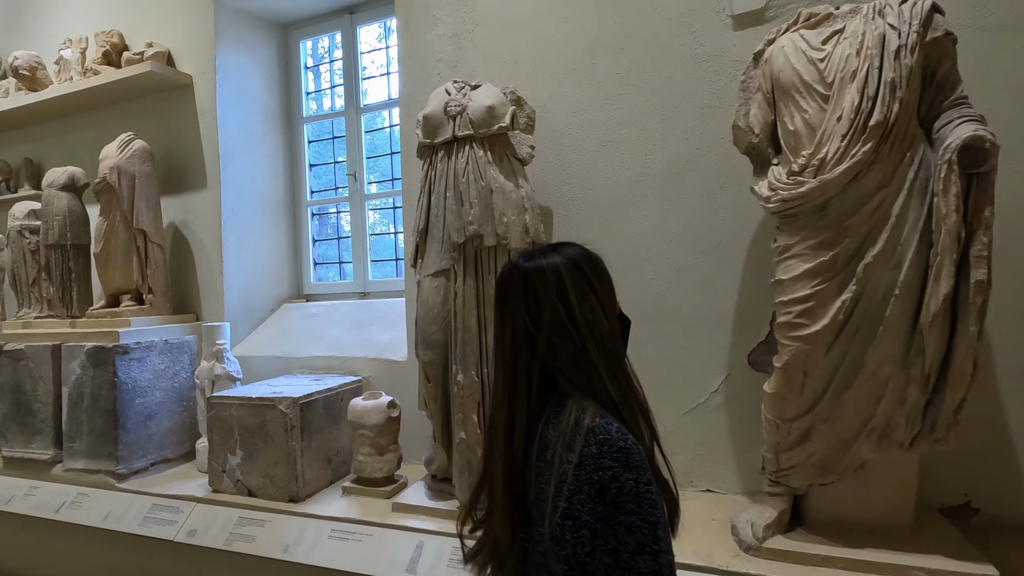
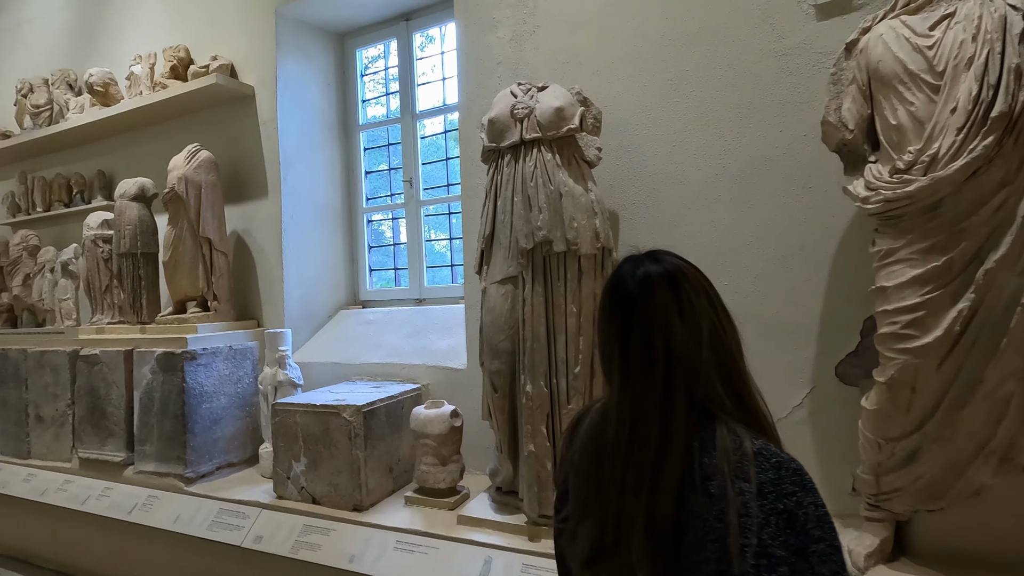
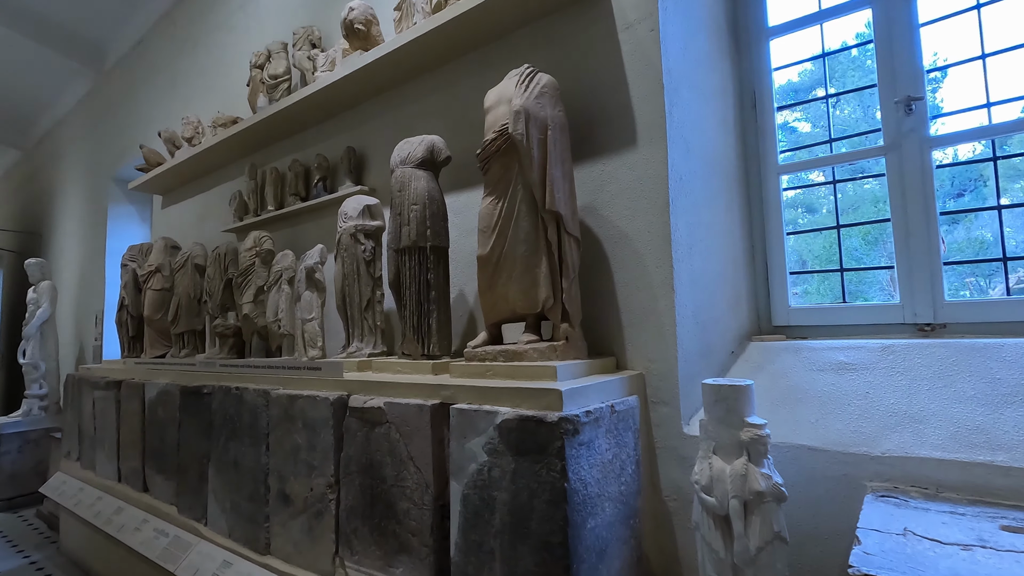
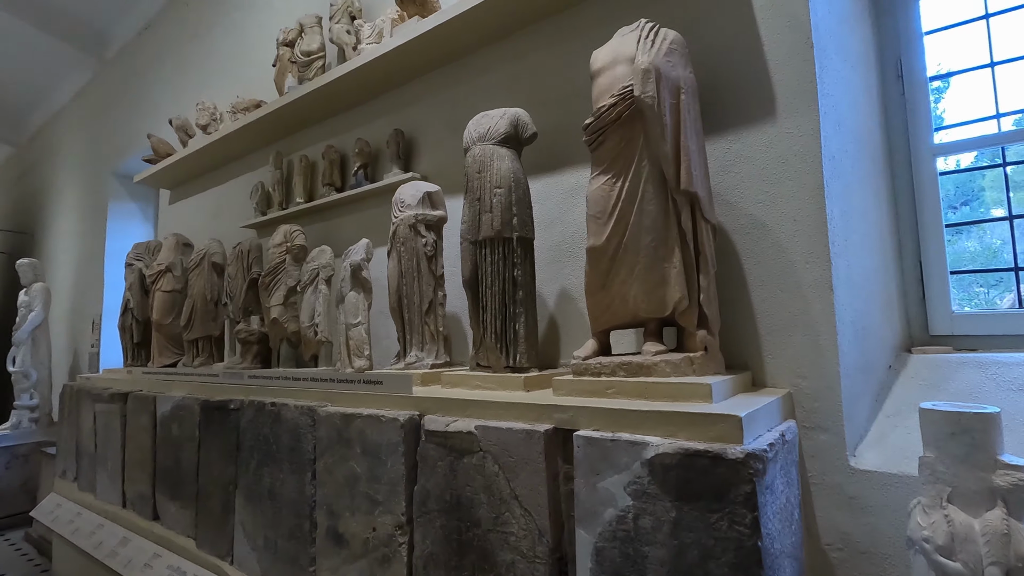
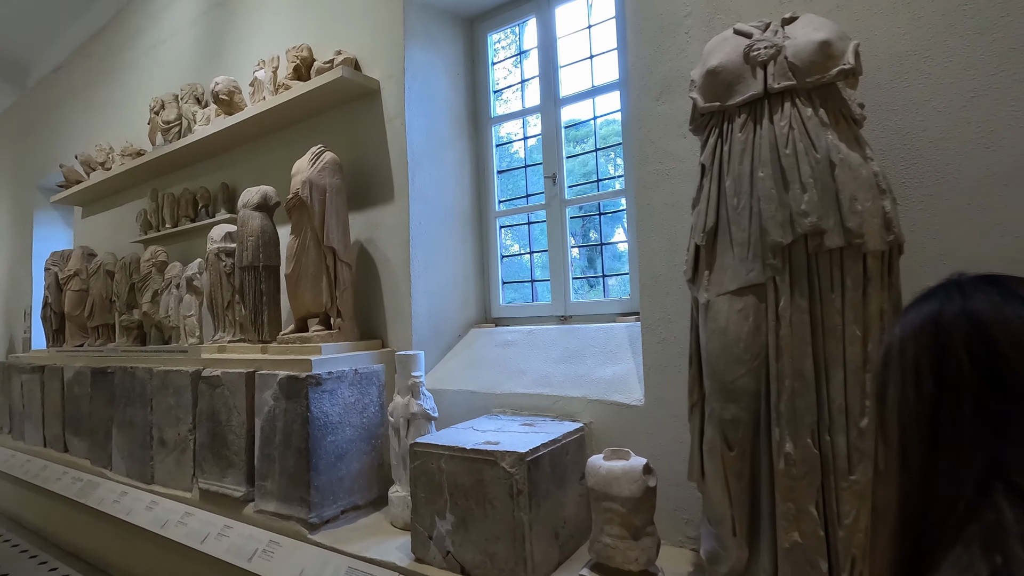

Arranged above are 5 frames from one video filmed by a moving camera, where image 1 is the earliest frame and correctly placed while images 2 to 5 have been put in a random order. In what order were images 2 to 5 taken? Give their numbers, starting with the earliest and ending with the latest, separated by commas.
2, 5, 3, 4
